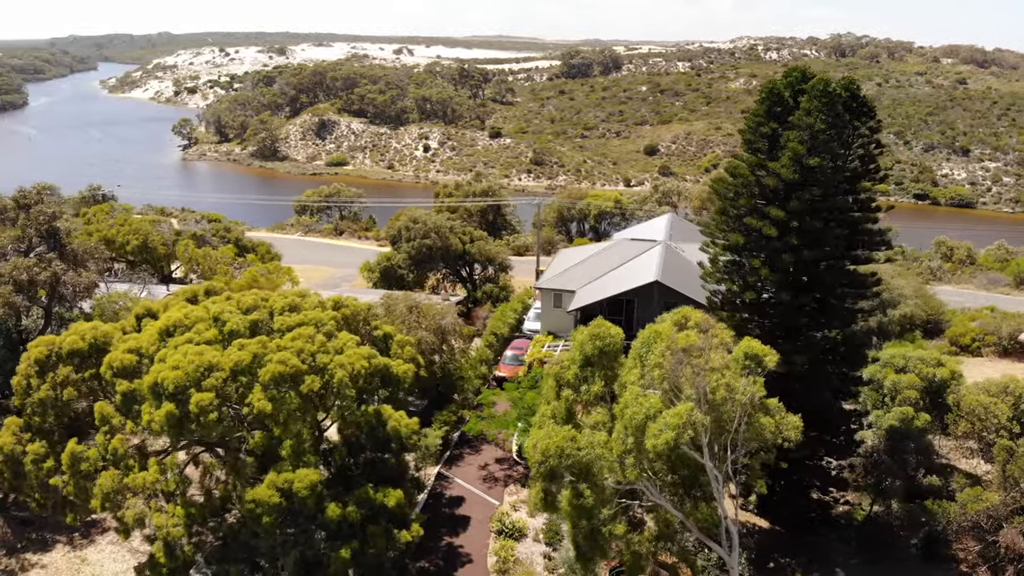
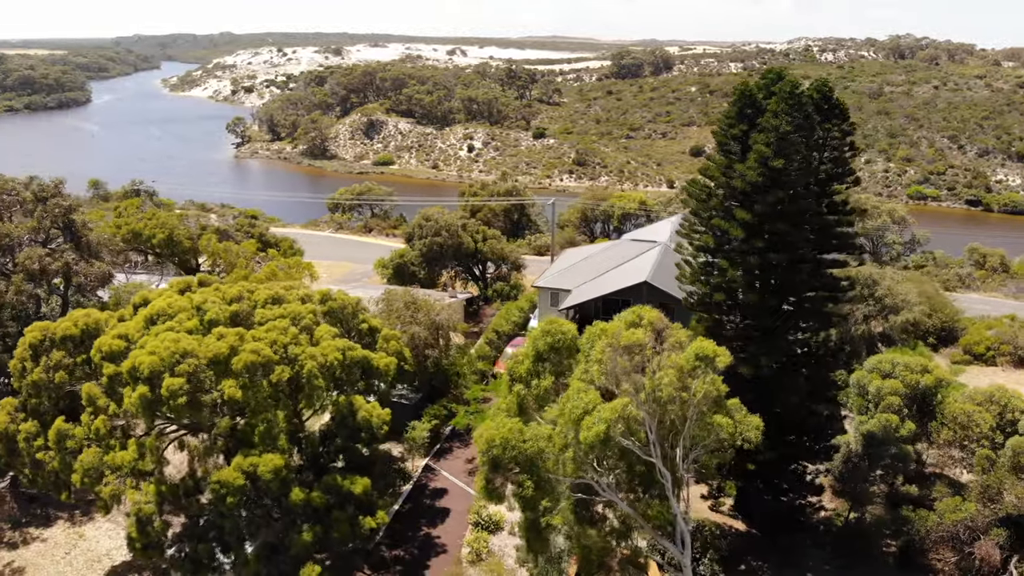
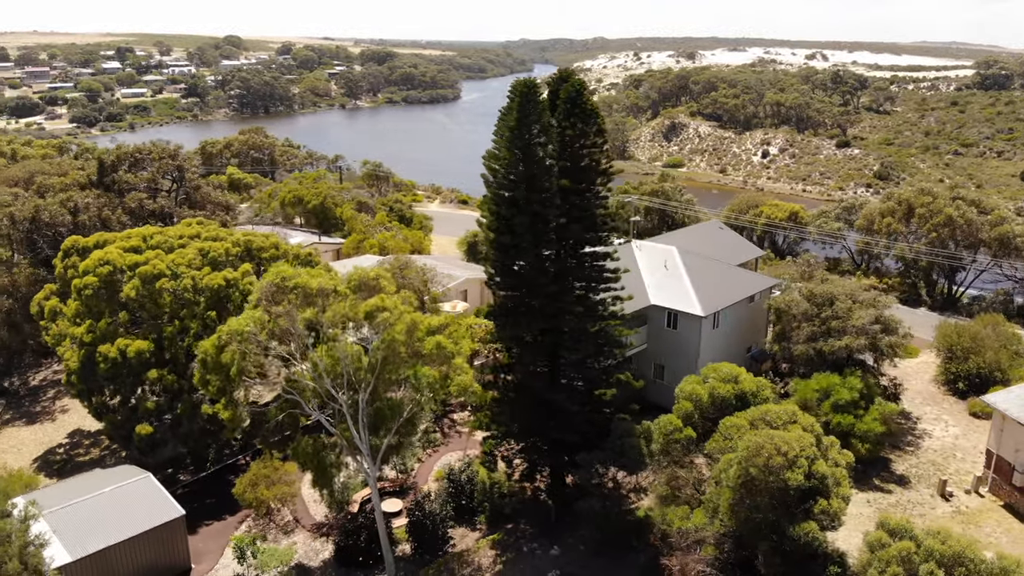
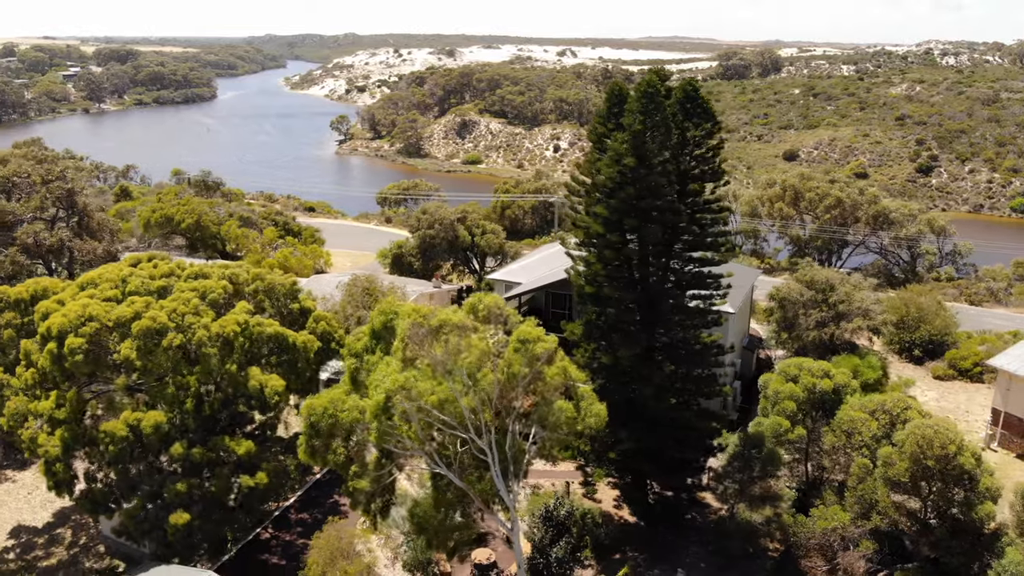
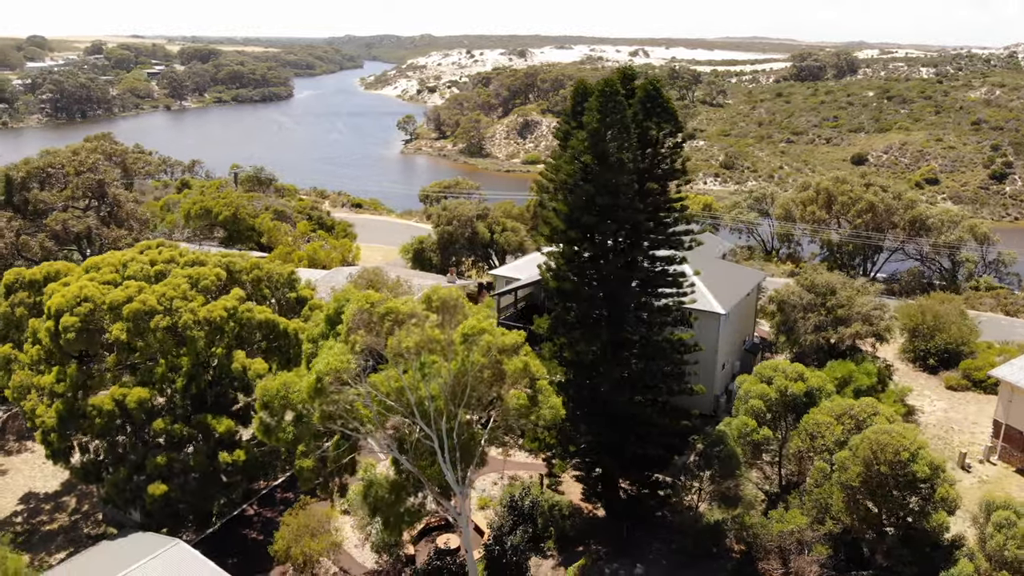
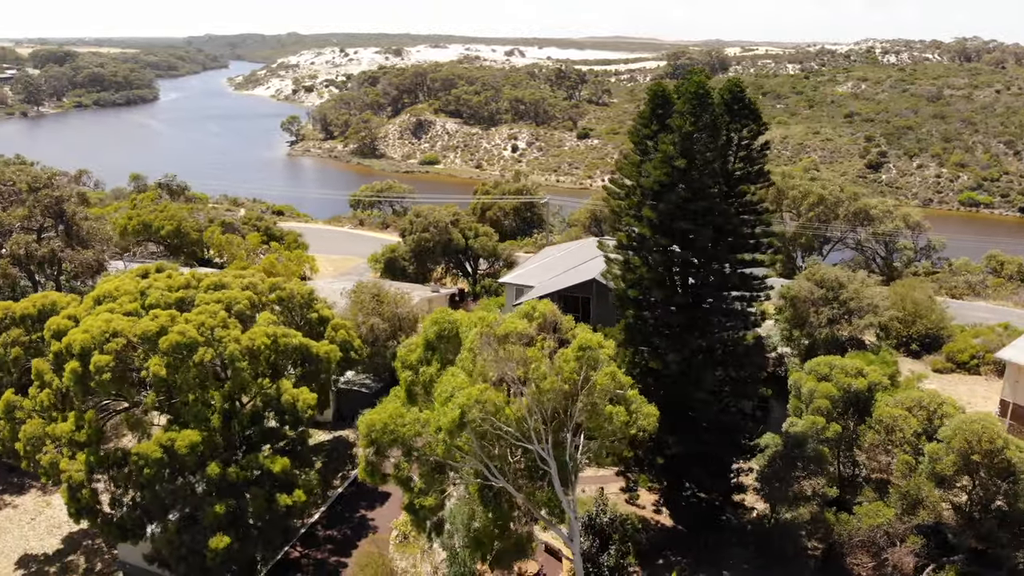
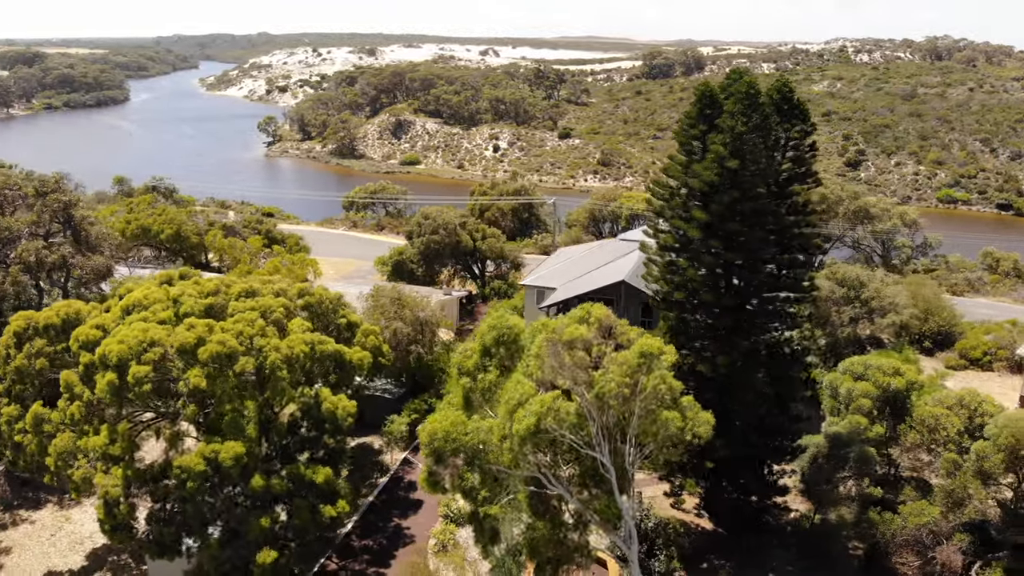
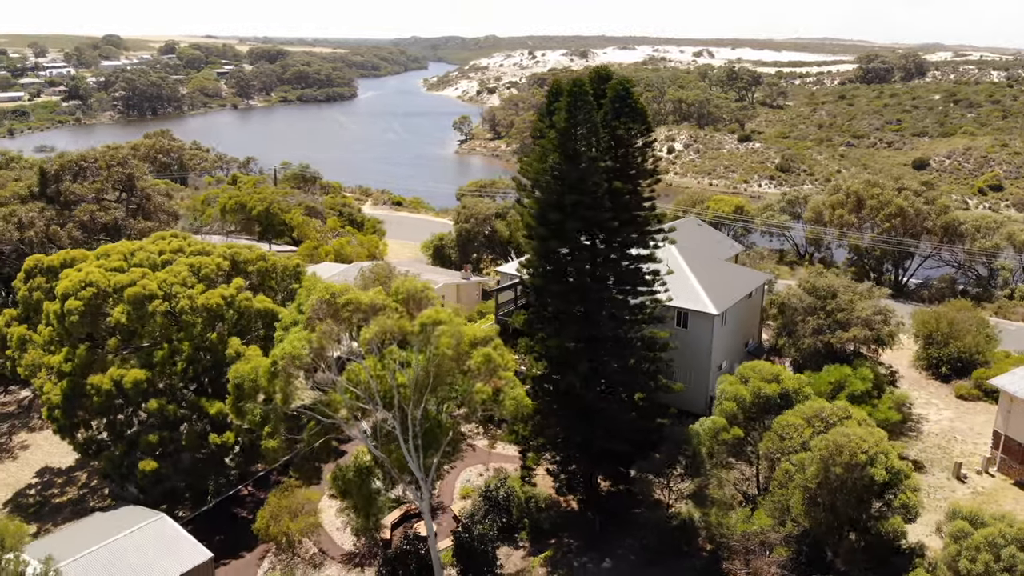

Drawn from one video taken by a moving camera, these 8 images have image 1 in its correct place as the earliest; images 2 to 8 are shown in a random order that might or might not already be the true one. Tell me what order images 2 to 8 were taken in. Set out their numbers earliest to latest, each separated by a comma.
2, 7, 6, 4, 5, 8, 3
